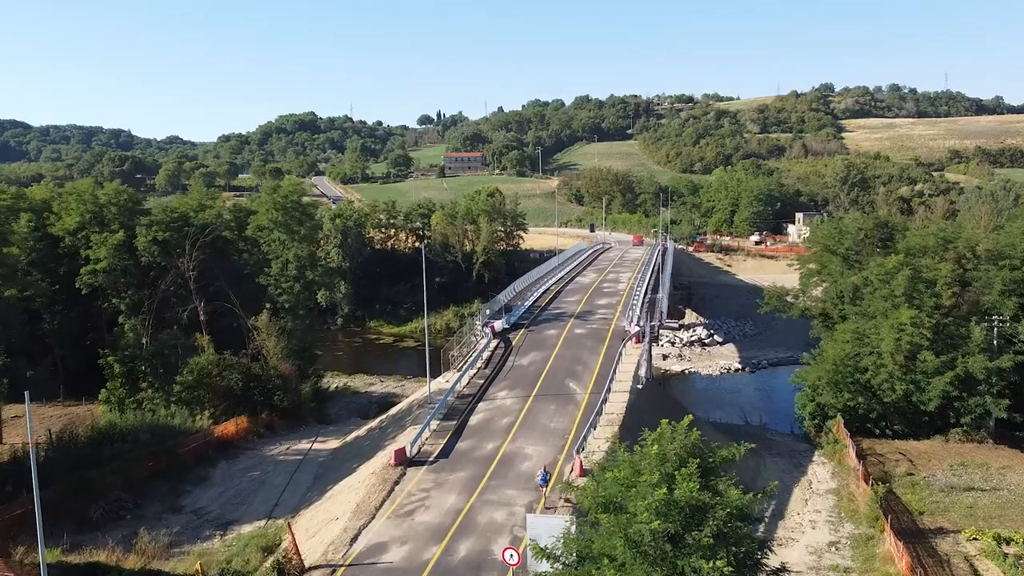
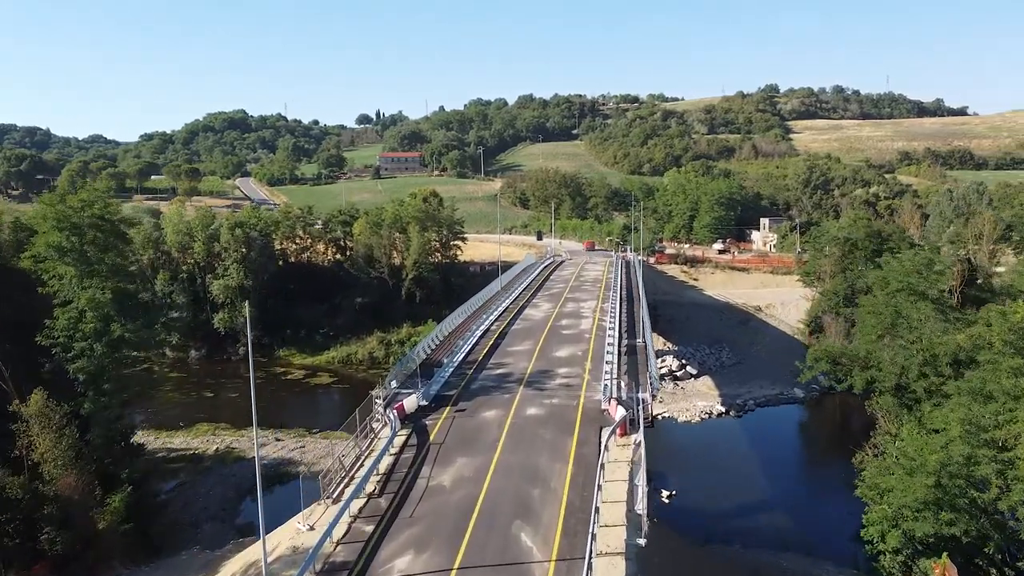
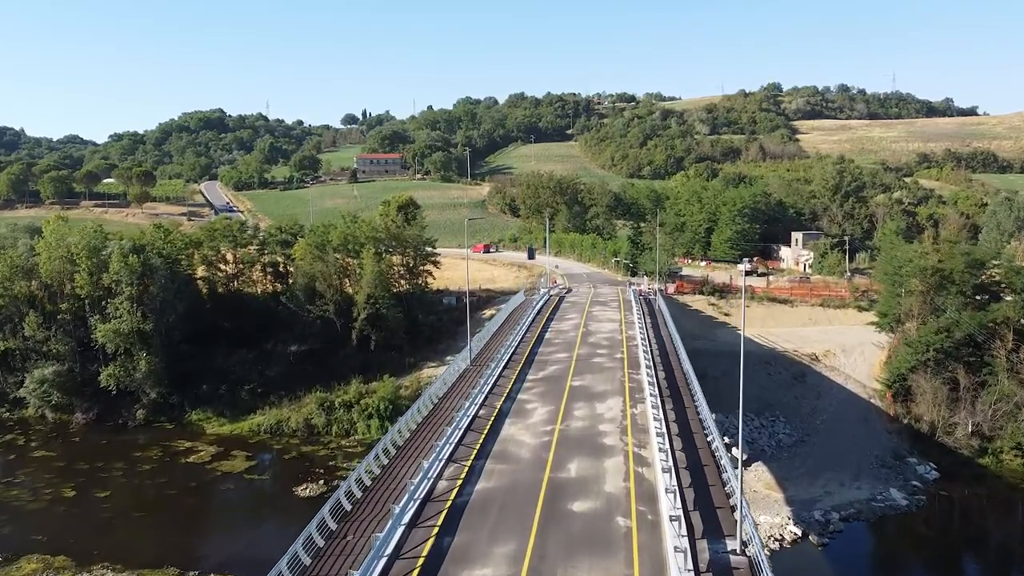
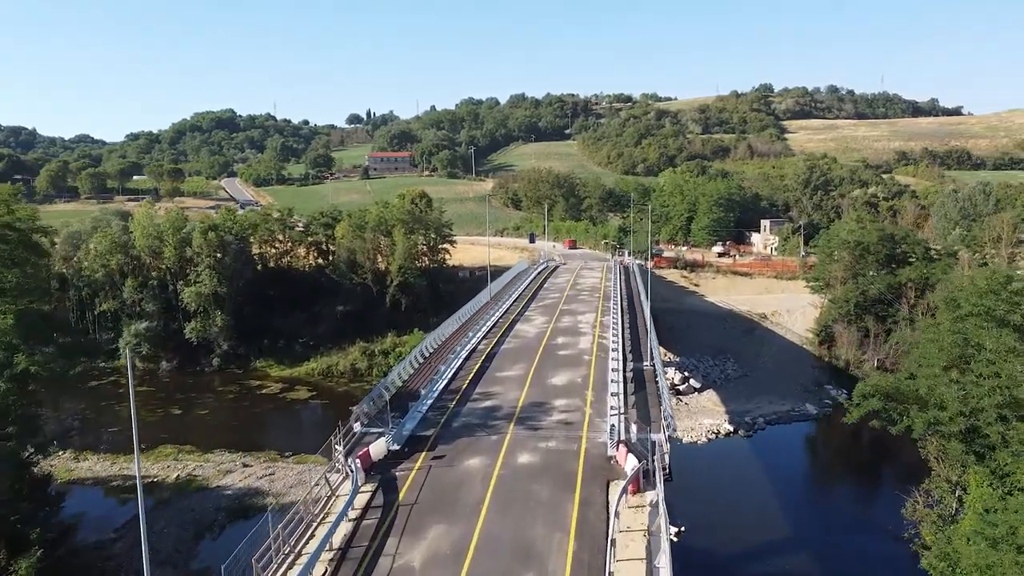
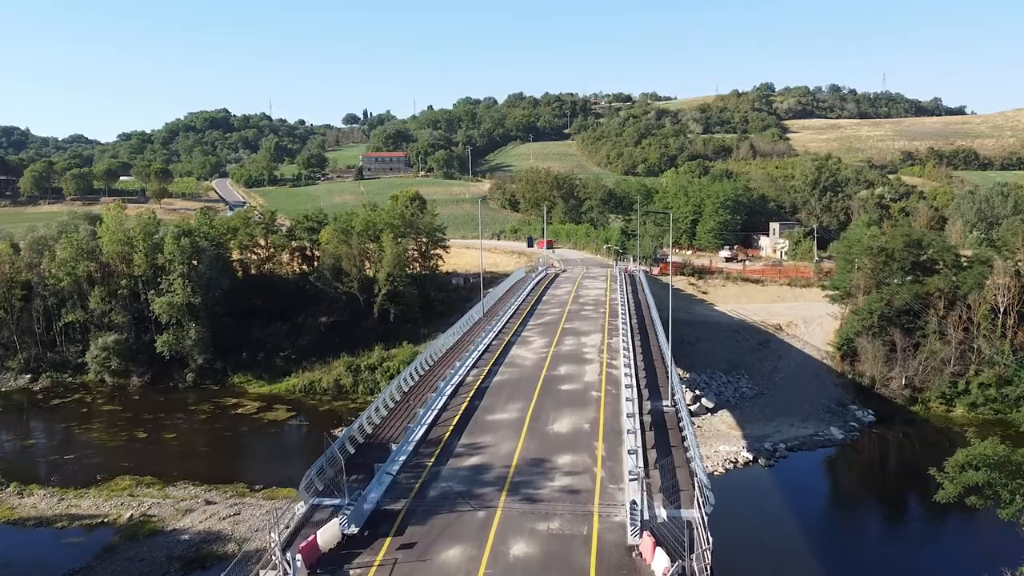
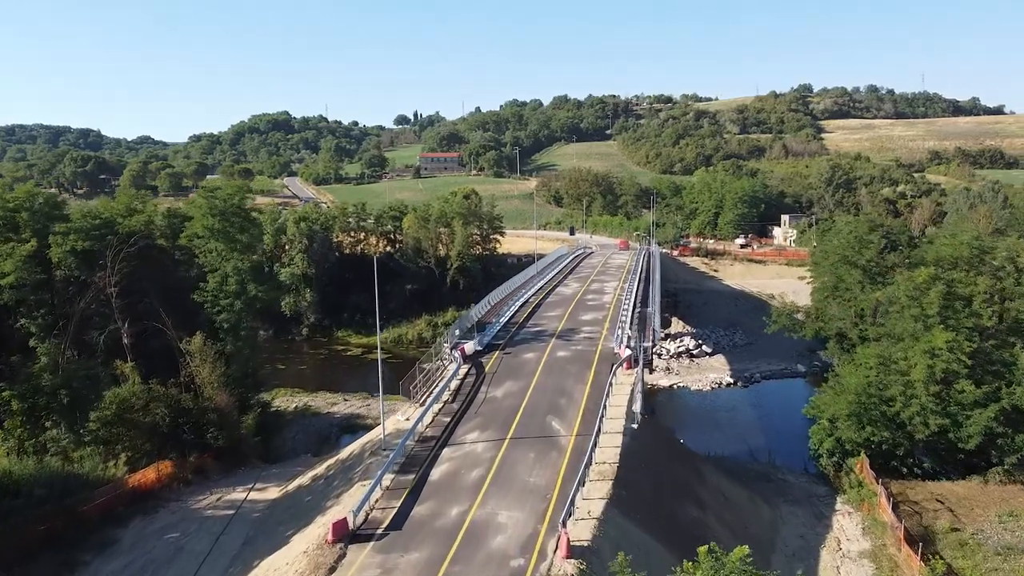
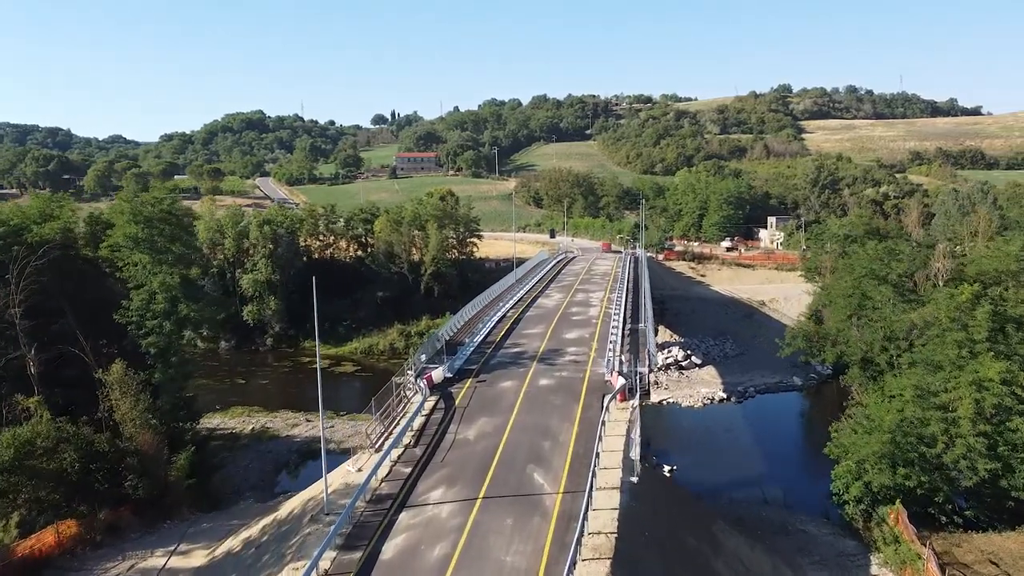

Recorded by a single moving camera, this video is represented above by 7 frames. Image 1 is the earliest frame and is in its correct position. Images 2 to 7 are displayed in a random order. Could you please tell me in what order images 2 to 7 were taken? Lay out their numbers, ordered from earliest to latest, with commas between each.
6, 7, 2, 4, 5, 3
